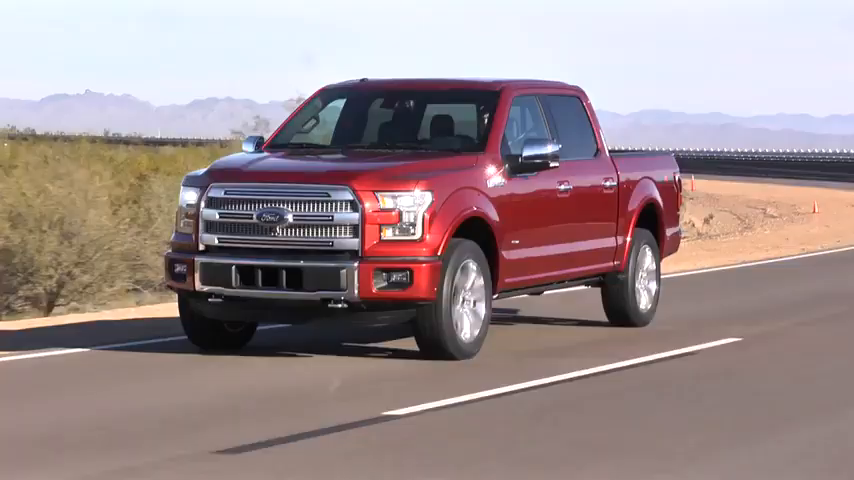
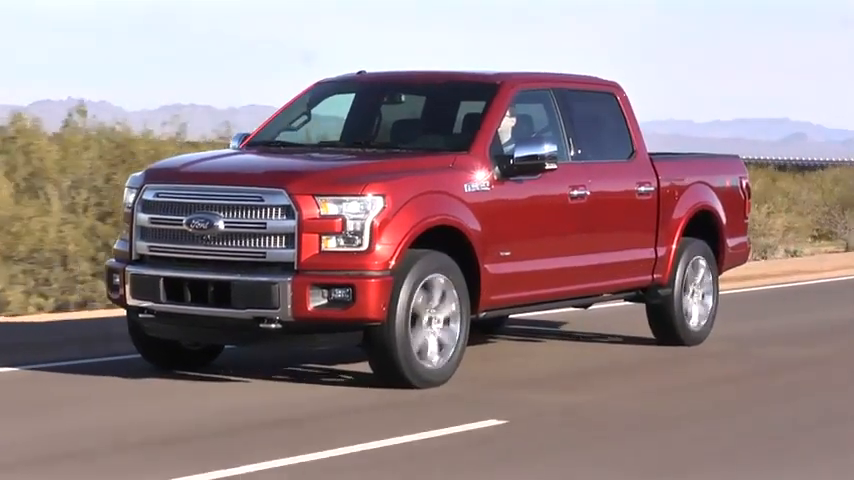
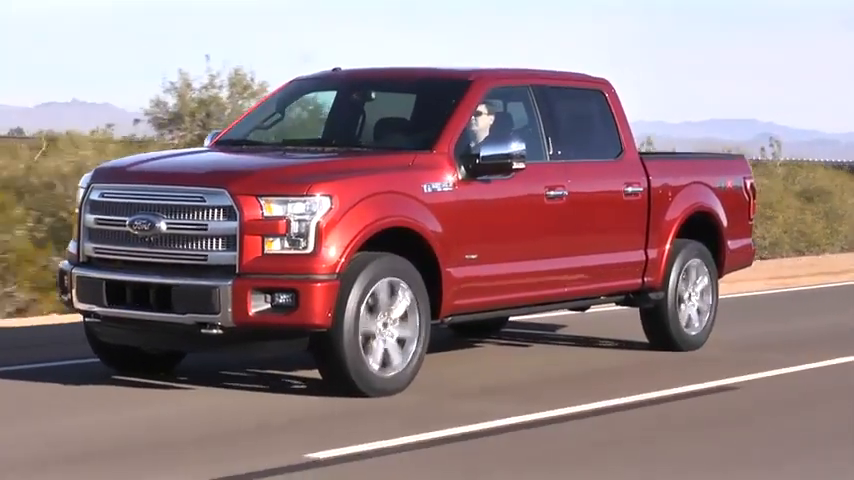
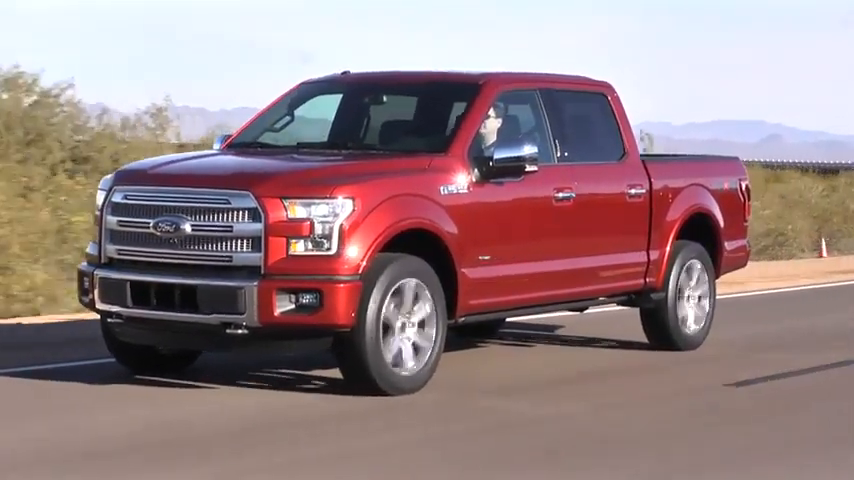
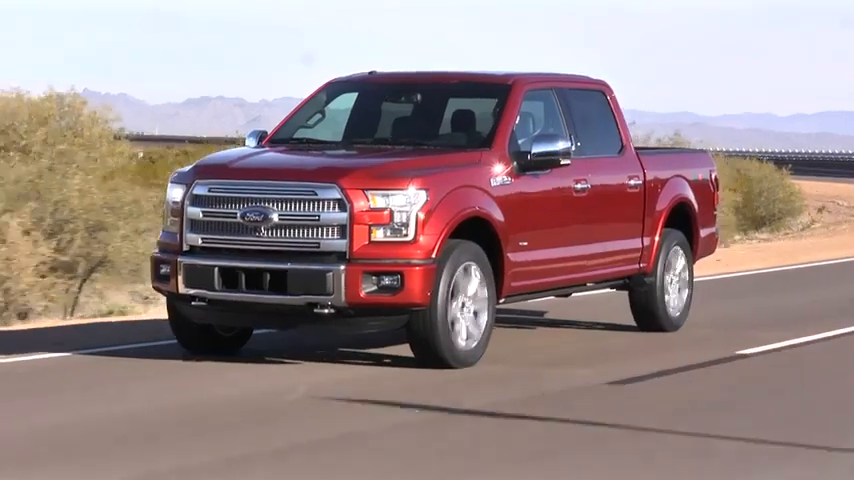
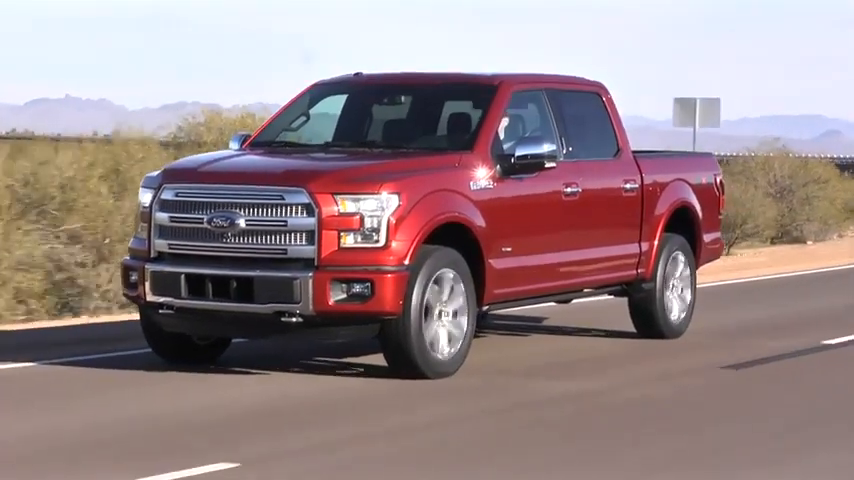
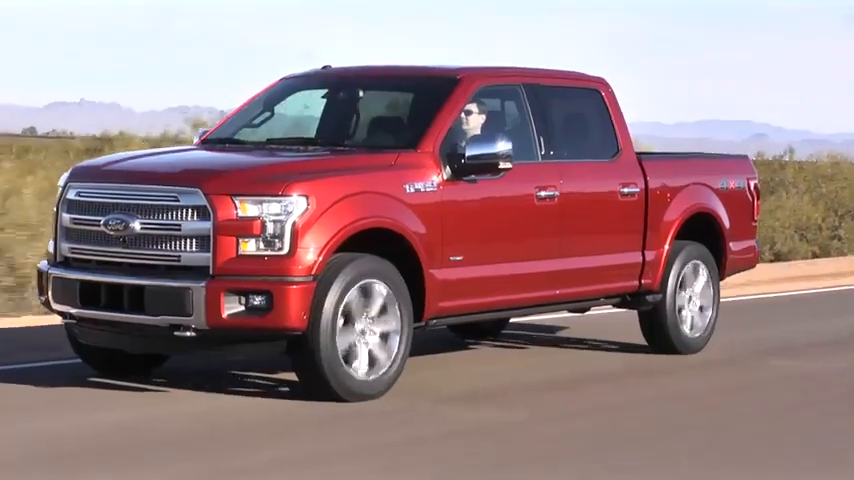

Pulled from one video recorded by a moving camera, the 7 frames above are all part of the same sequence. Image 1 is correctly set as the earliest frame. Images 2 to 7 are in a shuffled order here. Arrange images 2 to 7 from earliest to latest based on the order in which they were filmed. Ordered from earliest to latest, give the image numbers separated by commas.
5, 6, 2, 4, 3, 7
